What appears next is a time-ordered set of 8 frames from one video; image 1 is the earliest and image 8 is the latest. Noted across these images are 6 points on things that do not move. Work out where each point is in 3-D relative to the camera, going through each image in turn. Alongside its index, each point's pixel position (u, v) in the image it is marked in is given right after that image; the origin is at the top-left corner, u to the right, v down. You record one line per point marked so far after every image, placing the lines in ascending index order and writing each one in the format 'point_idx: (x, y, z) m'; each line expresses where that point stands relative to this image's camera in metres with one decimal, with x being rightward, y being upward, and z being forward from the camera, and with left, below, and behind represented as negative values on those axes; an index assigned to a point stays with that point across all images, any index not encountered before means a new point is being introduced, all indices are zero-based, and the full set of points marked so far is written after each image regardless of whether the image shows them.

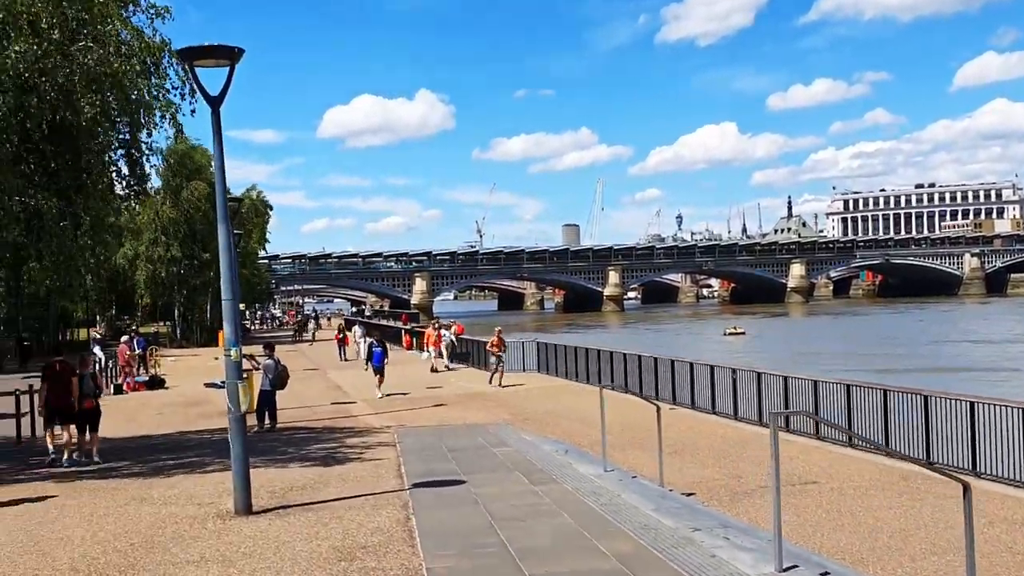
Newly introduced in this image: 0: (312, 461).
0: (-2.7, -2.3, +14.2) m
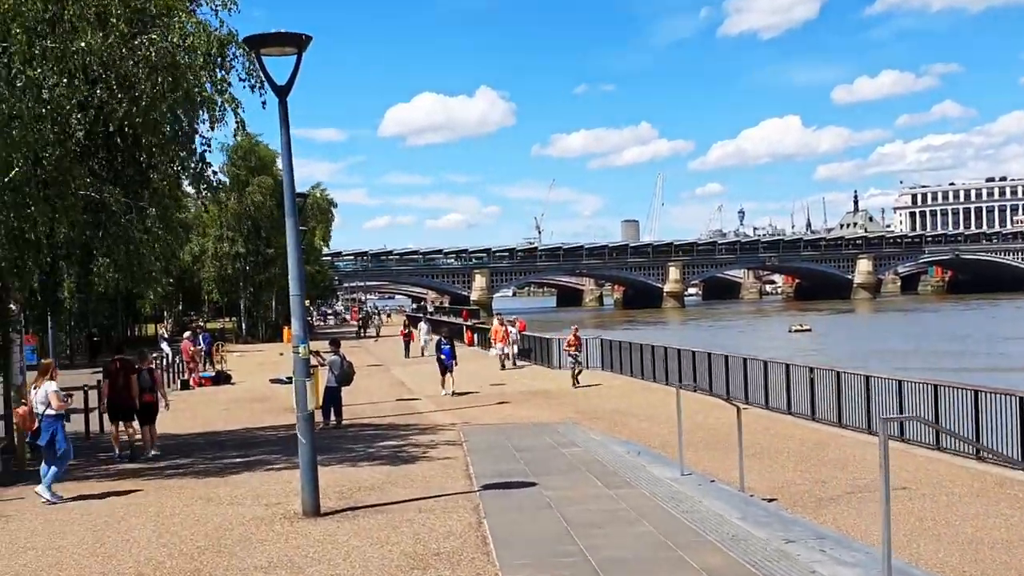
0: (-1.7, -2.2, +14.0) m
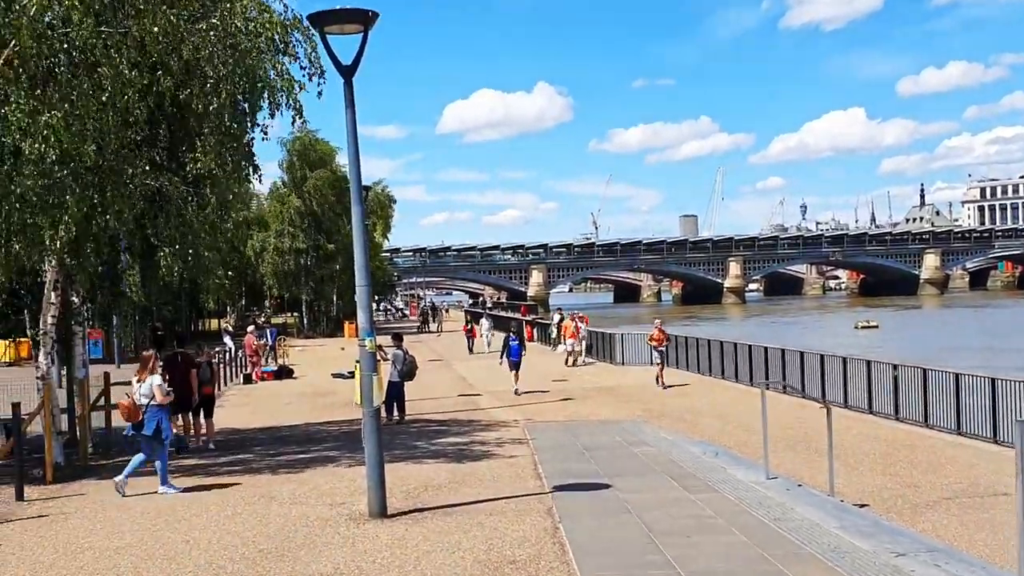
0: (-0.9, -2.1, +13.5) m
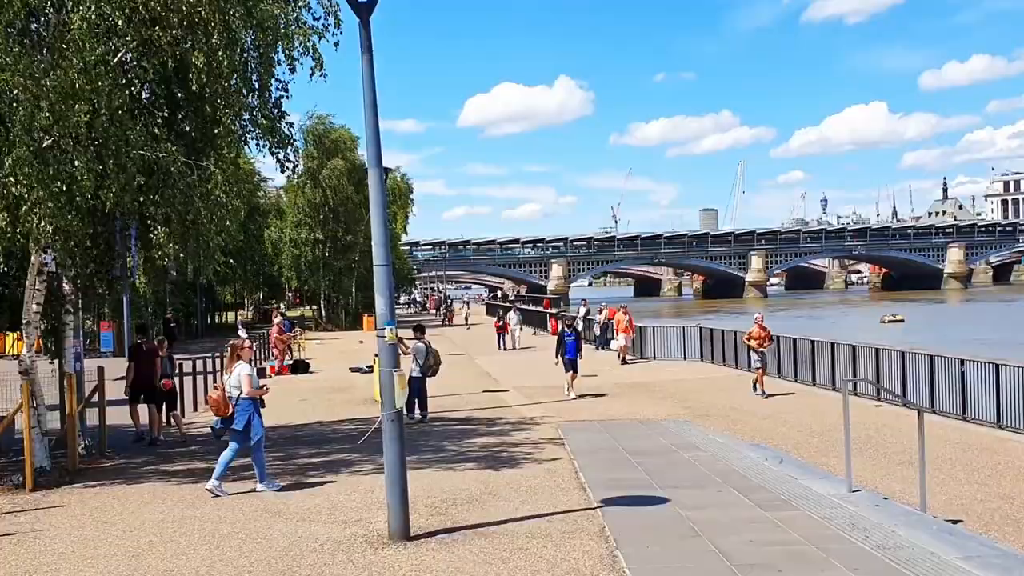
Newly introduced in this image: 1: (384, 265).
0: (-0.5, -2.0, +12.1) m
1: (-0.9, +0.2, +7.6) m
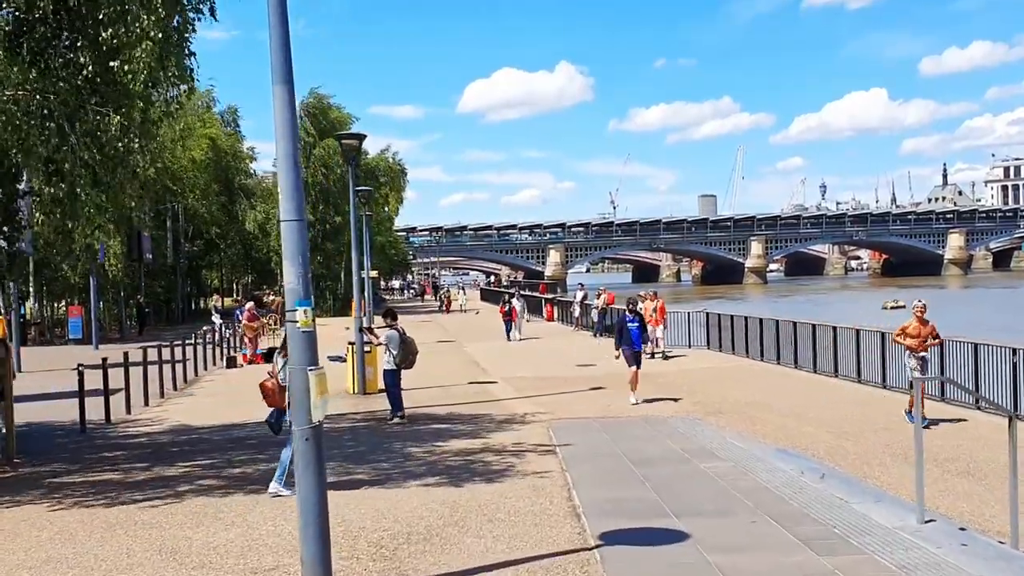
0: (-0.6, -1.7, +10.0) m
1: (-1.1, +0.3, +5.4) m
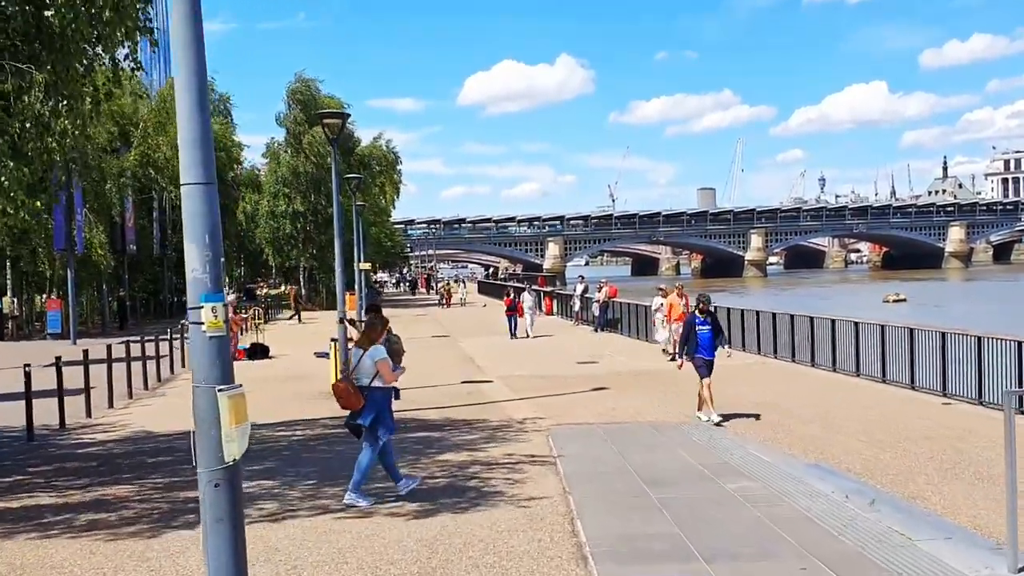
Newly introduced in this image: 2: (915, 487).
0: (-0.7, -1.7, +8.5) m
1: (-1.1, +0.4, +4.0) m
2: (+3.5, -1.7, +9.5) m
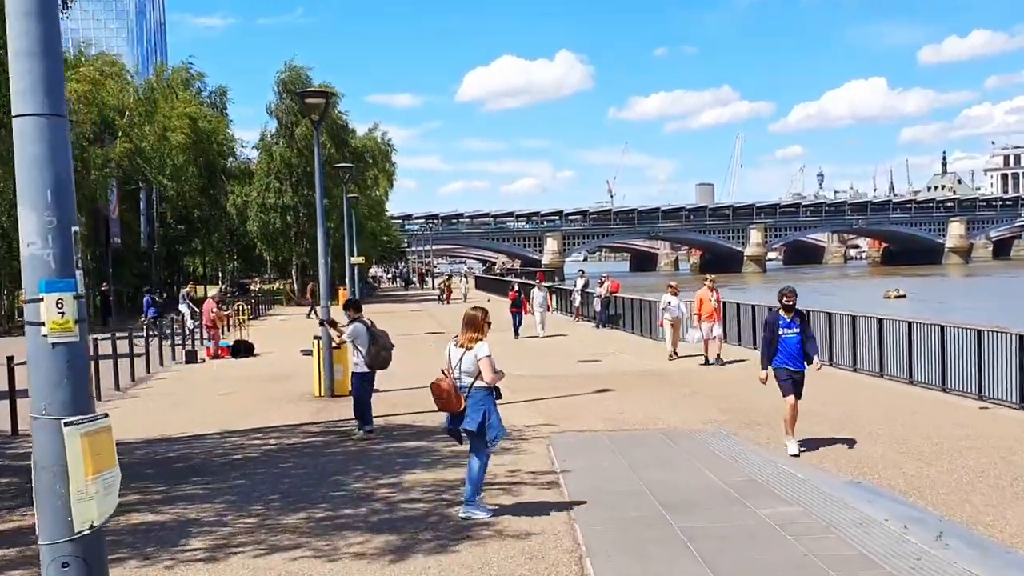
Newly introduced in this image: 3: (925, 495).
0: (-0.7, -1.6, +7.2) m
1: (-1.2, +0.4, +2.7) m
2: (+3.5, -1.7, +8.2) m
3: (+3.4, -1.6, +8.8) m
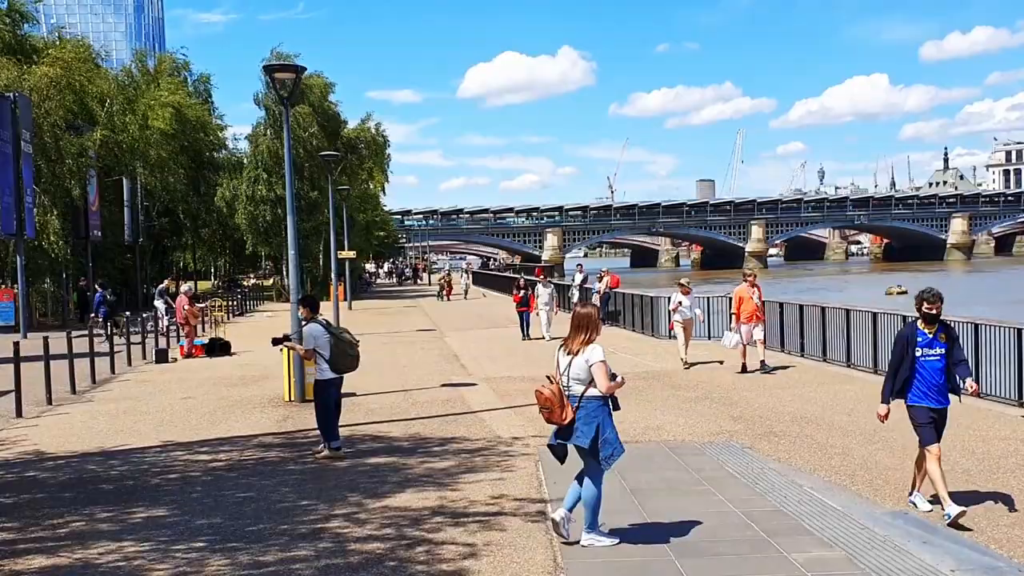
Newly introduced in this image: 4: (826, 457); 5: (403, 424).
0: (-0.9, -1.6, +5.8) m
1: (-1.3, +0.4, +1.2) m
2: (+3.4, -1.6, +6.8) m
3: (+3.2, -1.6, +7.3) m
4: (+3.0, -1.5, +9.7) m
5: (-1.3, -1.6, +12.4) m
